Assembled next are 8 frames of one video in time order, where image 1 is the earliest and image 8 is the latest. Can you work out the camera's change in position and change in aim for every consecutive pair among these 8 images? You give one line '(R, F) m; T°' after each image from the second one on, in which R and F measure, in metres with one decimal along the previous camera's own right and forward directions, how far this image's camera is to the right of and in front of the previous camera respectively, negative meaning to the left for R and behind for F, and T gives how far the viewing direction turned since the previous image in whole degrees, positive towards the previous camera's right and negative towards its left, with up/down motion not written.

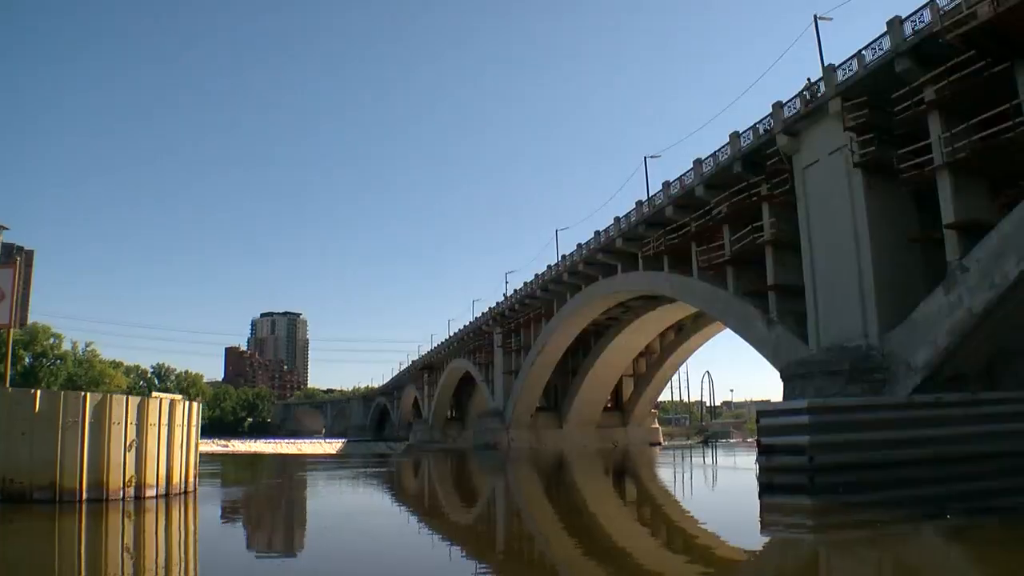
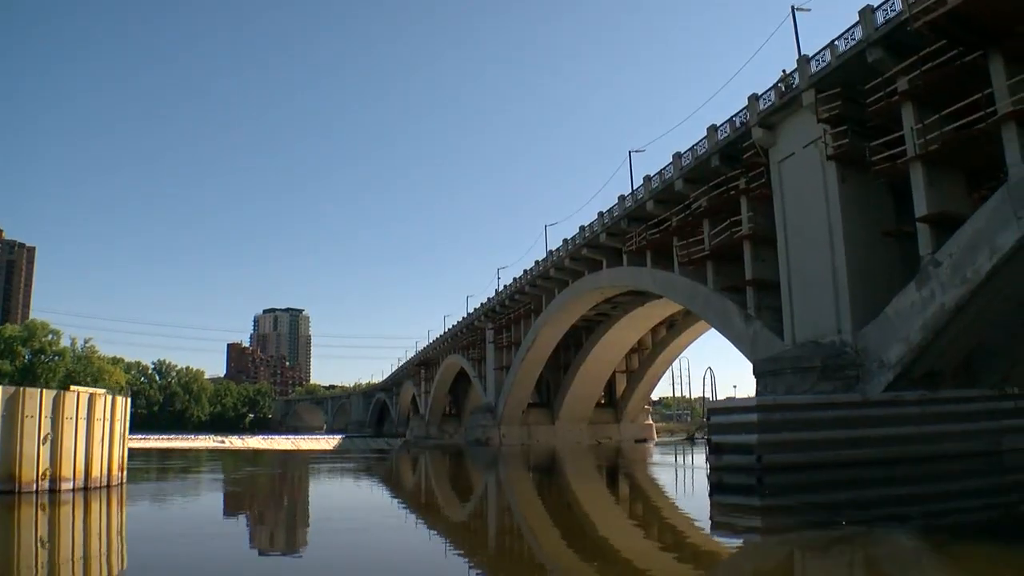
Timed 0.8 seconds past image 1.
(+0.6, +0.1) m; -1°
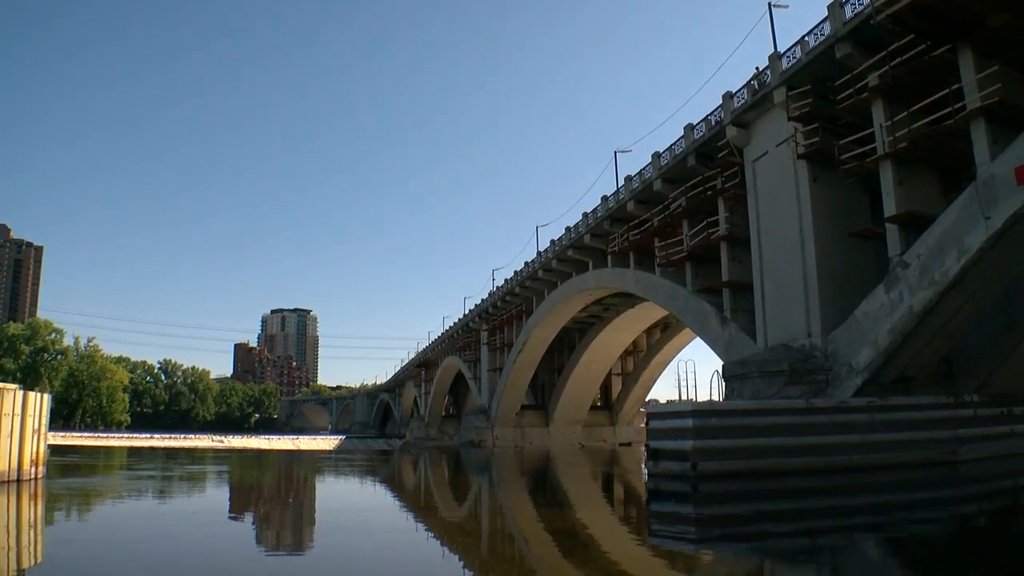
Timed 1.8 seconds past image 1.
(+0.8, +0.1) m; -2°
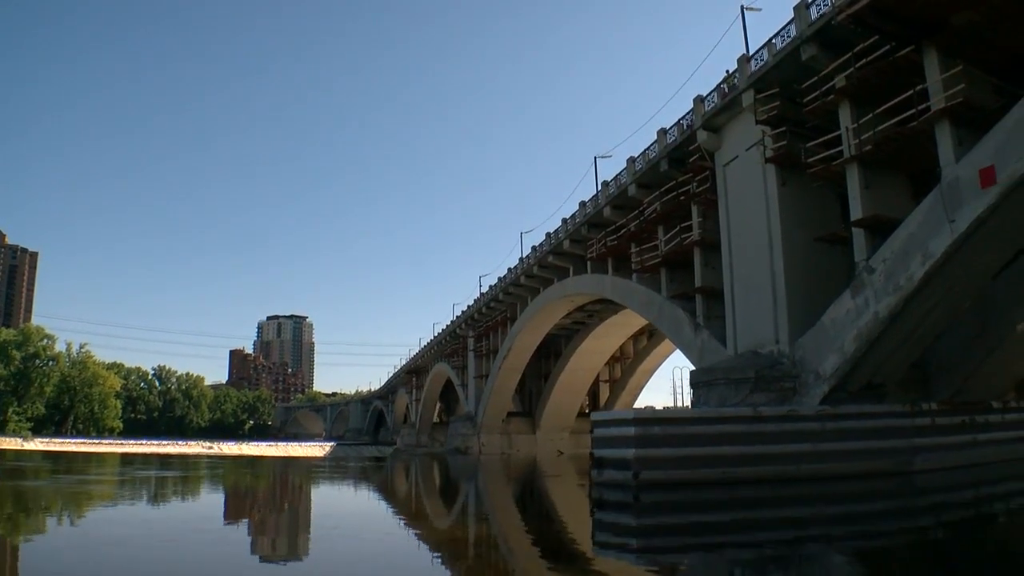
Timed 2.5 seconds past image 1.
(+0.6, +0.1) m; -1°
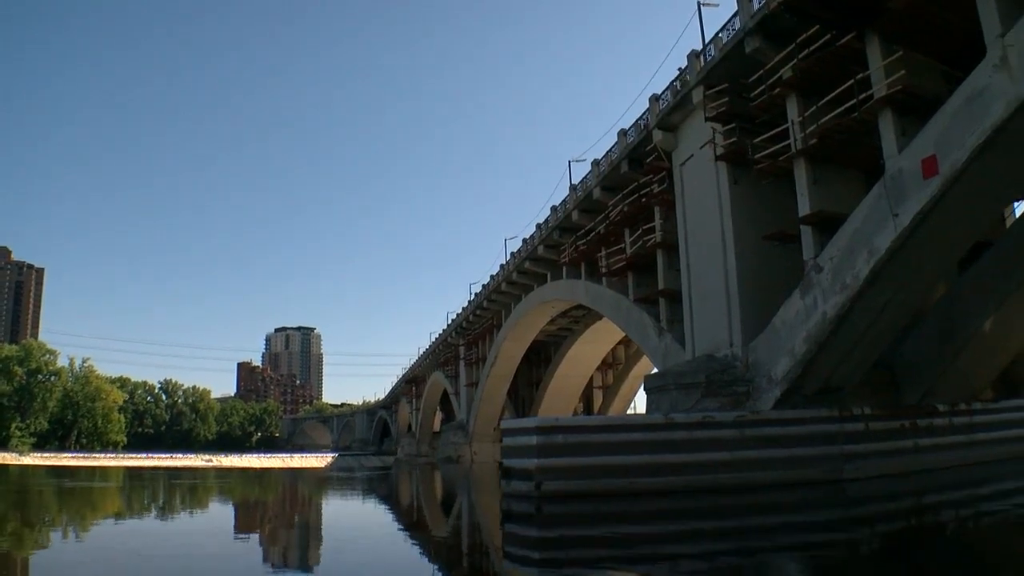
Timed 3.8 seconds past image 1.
(+1.0, +0.2) m; -2°
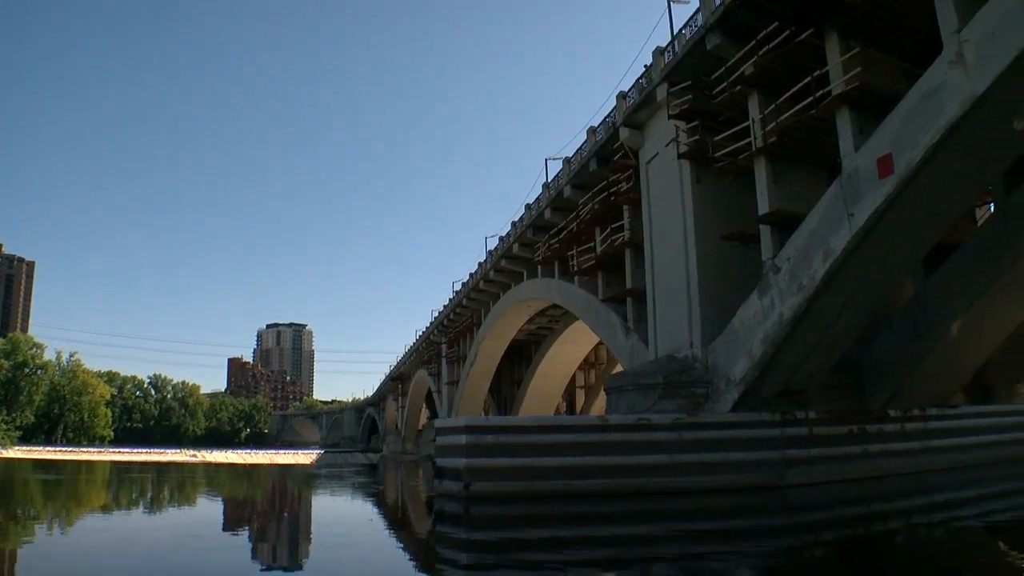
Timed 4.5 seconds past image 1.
(+0.6, +0.1) m; 0°
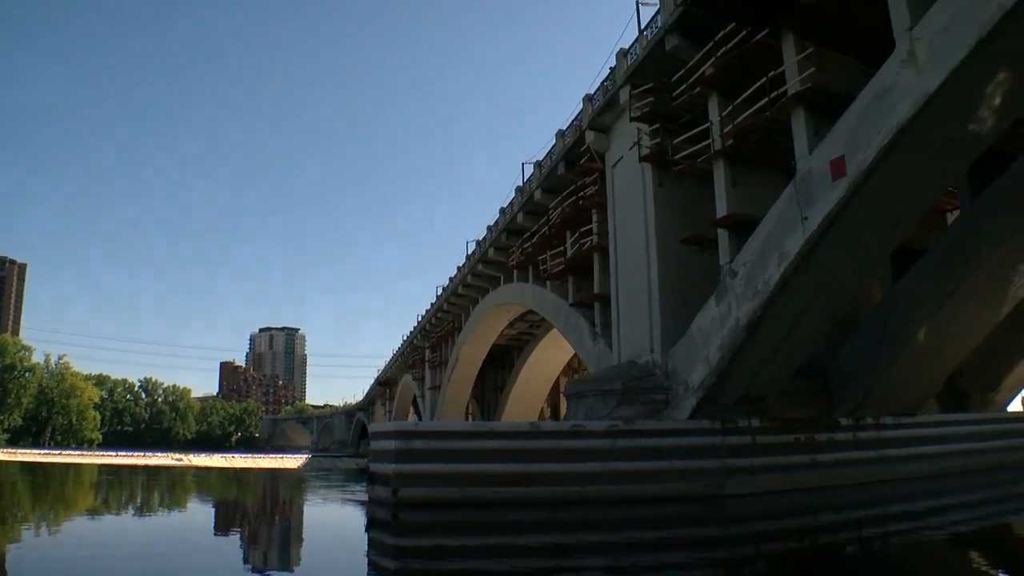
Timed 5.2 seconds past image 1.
(+0.6, +0.1) m; -1°
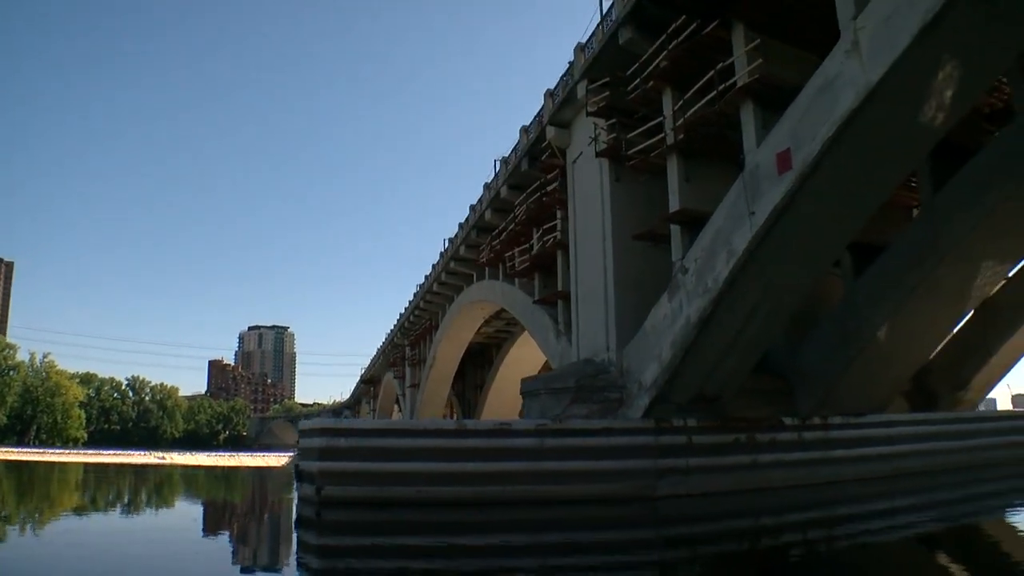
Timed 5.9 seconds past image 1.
(+0.6, +0.1) m; 0°
